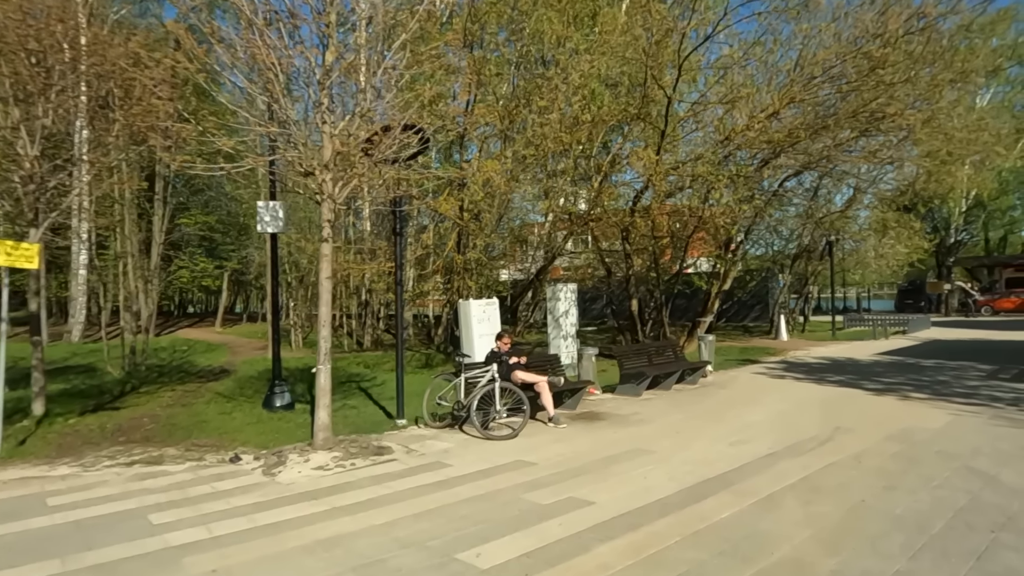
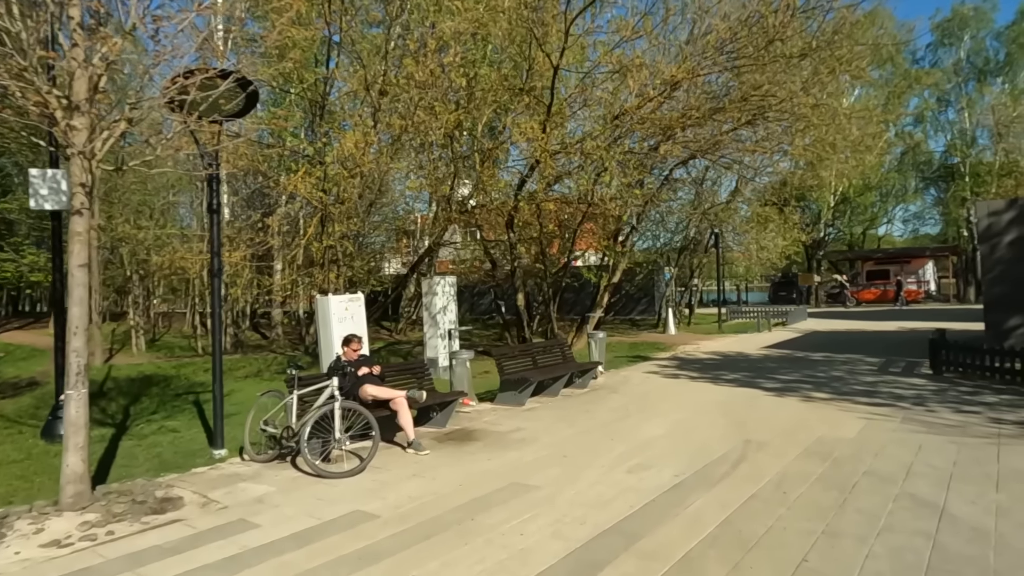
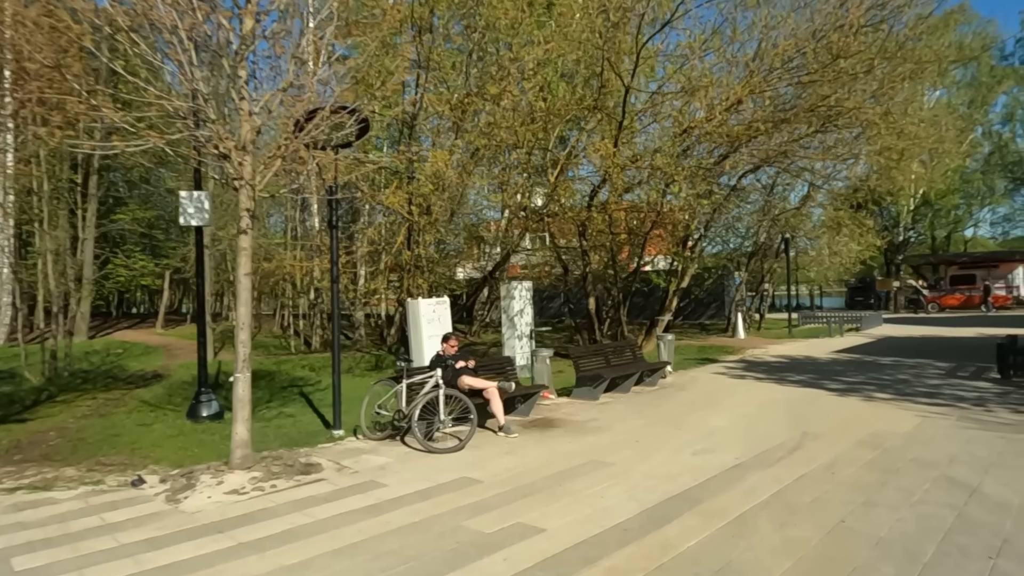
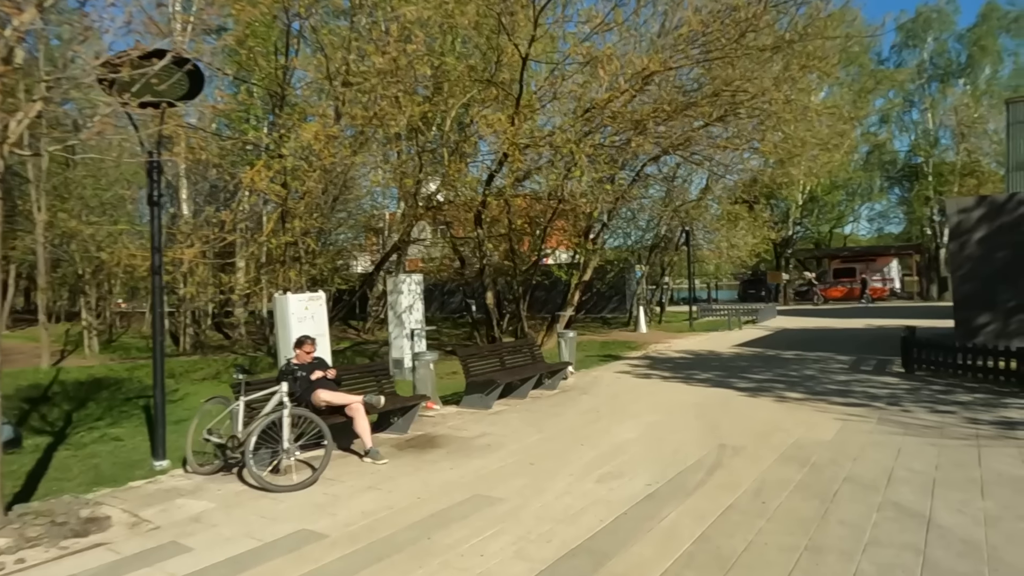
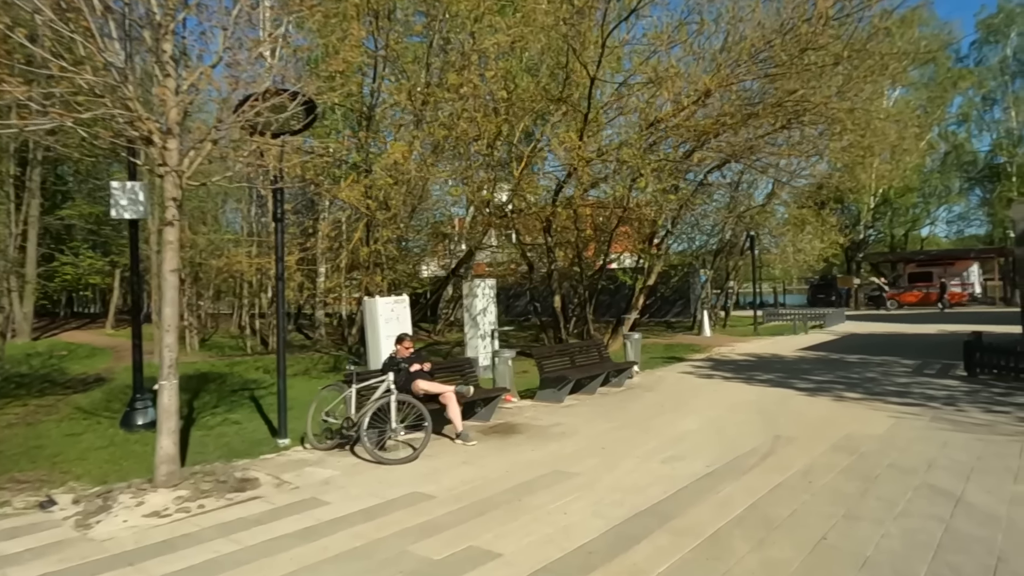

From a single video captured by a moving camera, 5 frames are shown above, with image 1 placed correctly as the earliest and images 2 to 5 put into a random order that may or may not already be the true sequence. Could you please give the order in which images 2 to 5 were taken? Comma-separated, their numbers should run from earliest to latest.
3, 5, 2, 4
